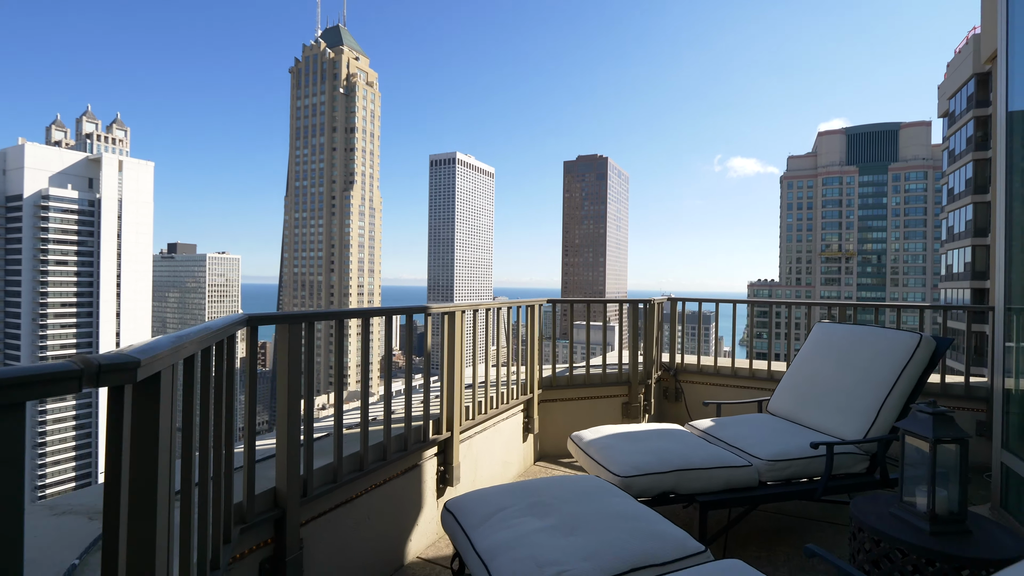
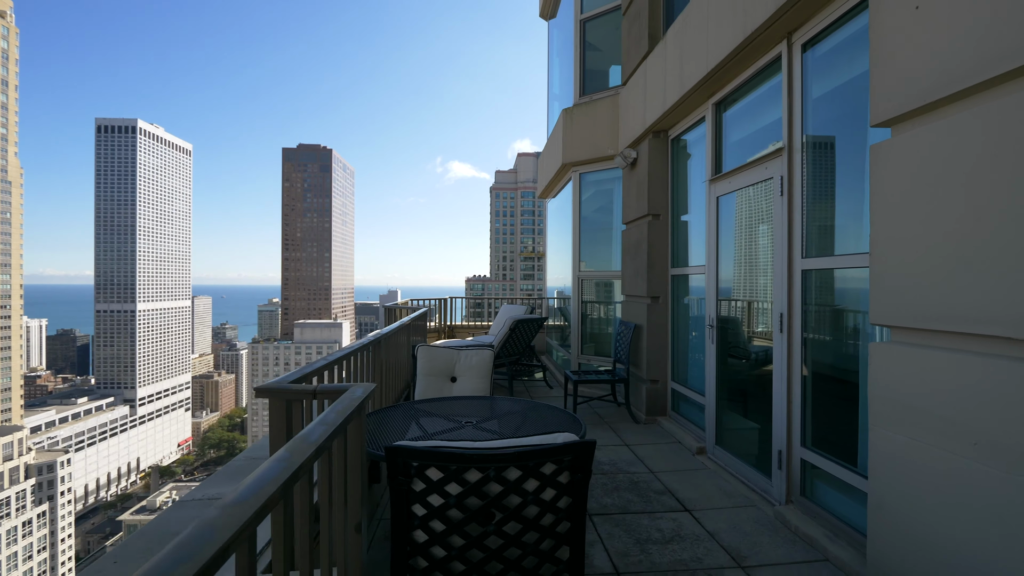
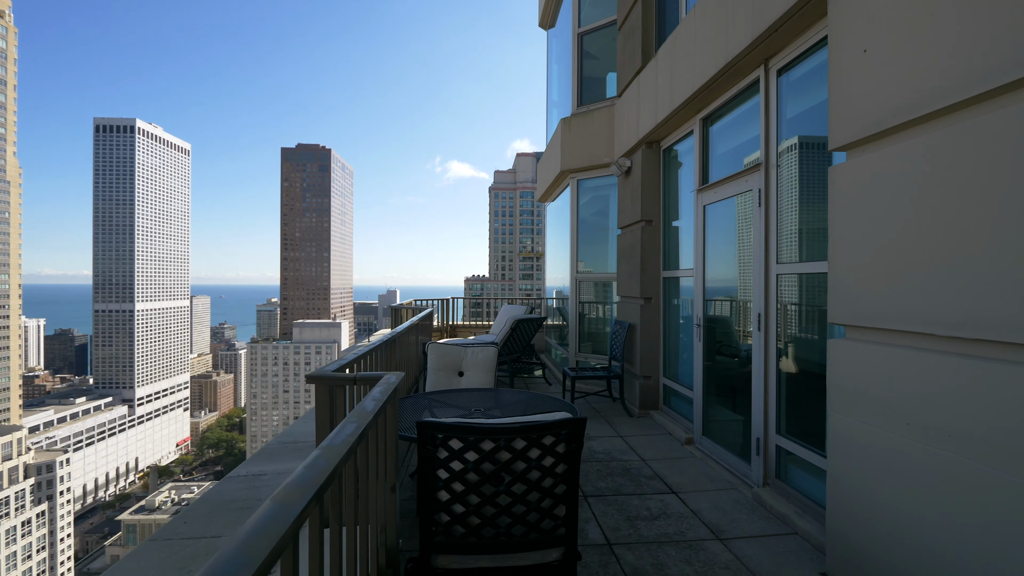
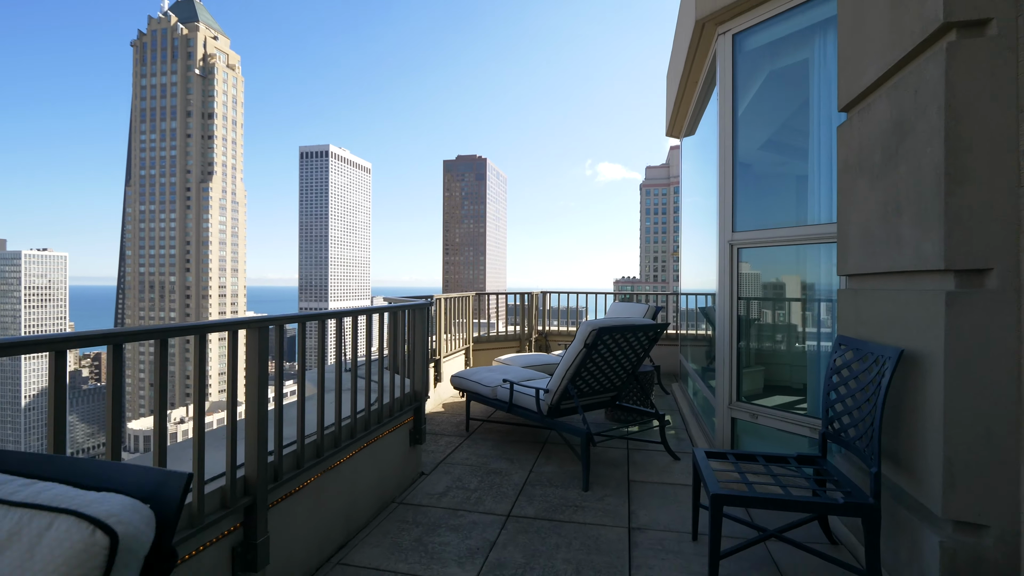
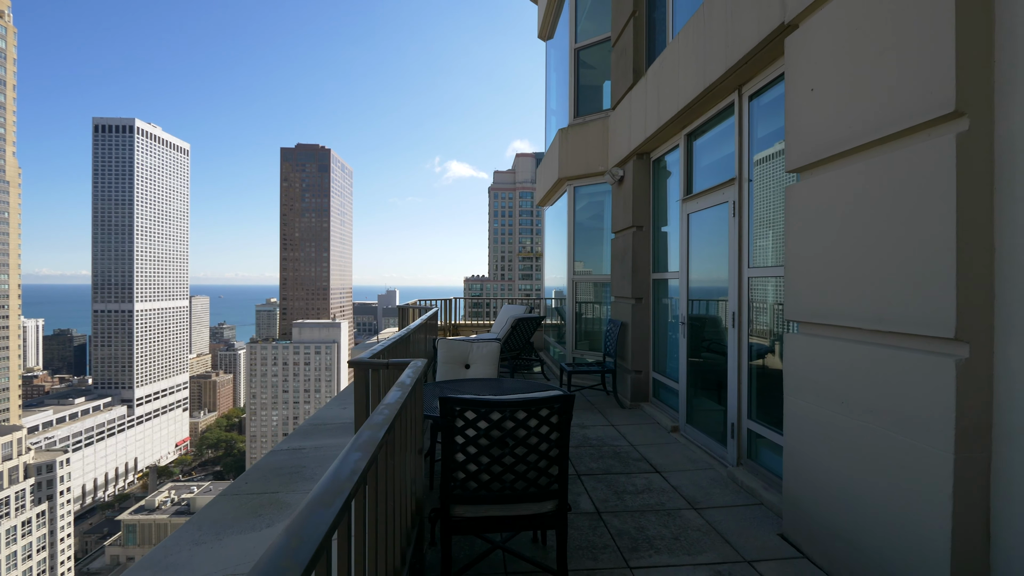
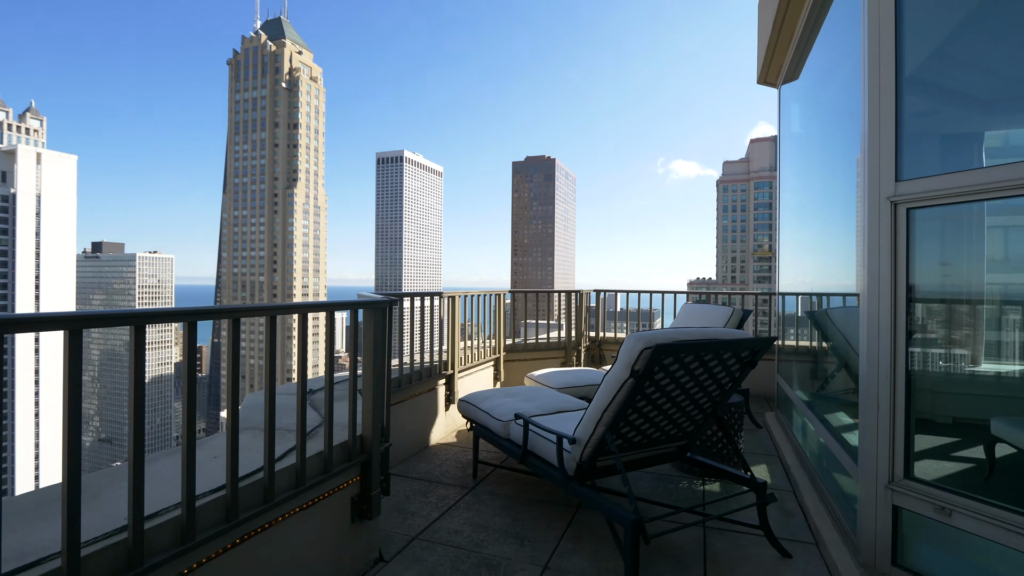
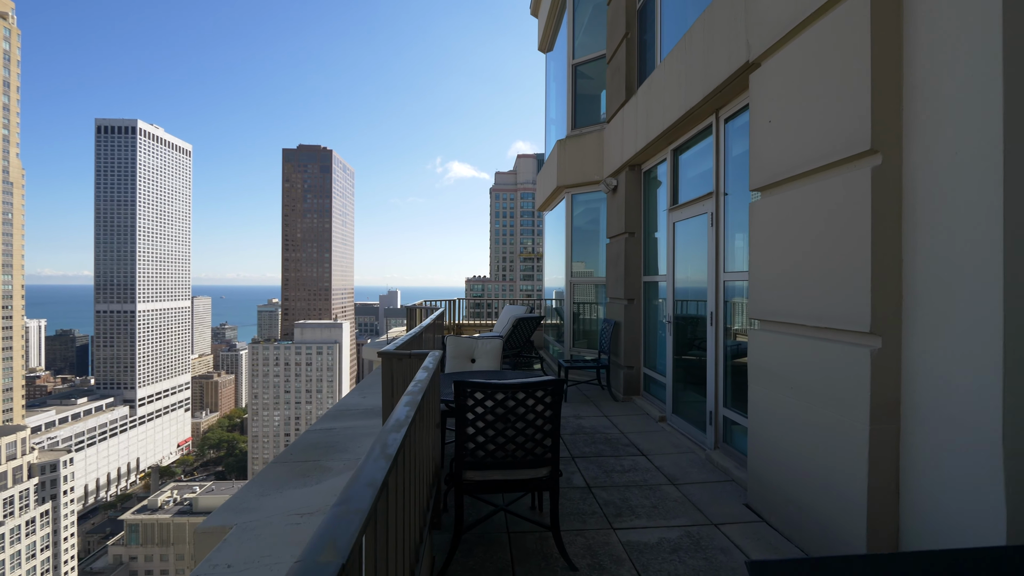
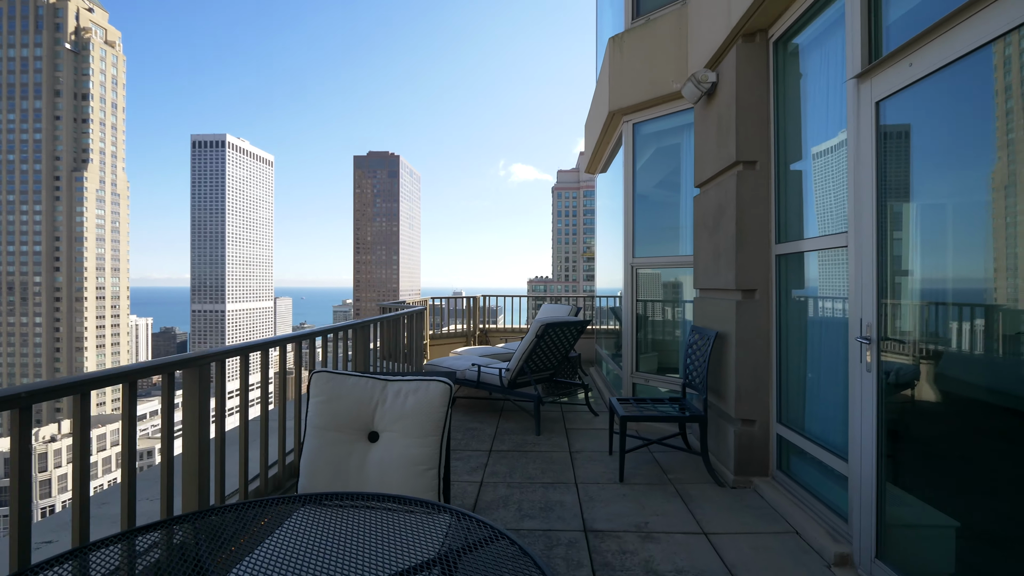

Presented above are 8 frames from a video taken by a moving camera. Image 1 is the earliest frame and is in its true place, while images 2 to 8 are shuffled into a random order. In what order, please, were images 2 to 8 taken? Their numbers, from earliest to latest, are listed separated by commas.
6, 4, 8, 2, 3, 5, 7
